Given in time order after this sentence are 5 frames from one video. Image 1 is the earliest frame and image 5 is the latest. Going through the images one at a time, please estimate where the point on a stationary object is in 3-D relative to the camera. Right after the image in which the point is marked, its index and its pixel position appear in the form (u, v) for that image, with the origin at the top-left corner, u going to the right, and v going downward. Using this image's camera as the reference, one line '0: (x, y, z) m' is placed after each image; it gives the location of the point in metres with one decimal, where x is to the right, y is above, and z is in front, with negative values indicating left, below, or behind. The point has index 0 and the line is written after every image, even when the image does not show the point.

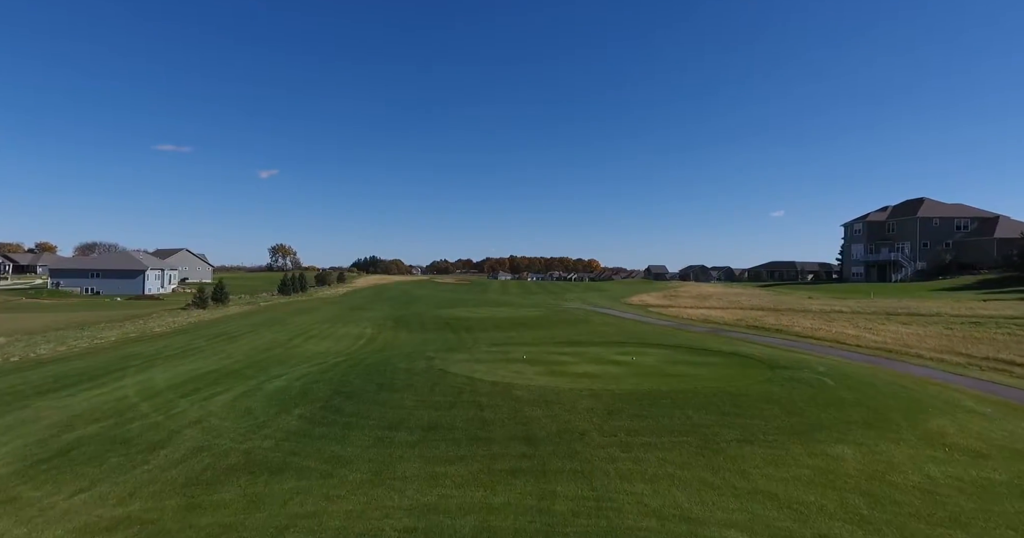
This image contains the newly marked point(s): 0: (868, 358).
0: (+10.8, -2.7, +15.5) m
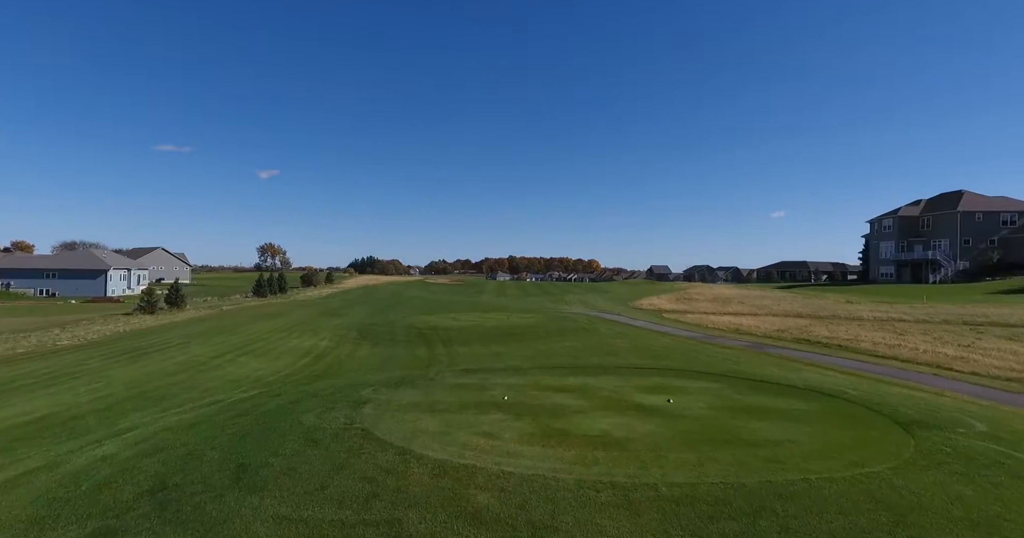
0: (+10.3, -2.6, +10.6) m
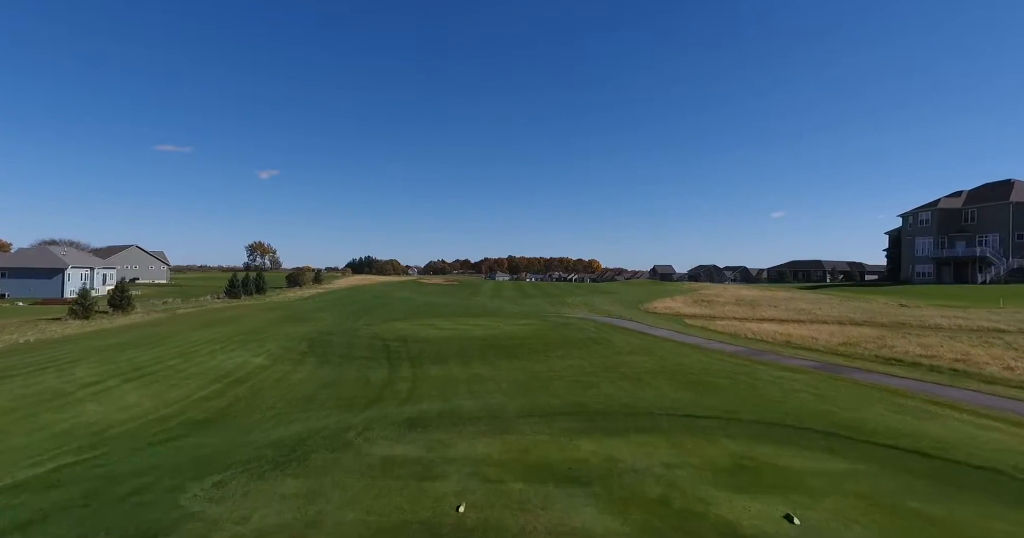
0: (+10.0, -2.5, +5.7) m
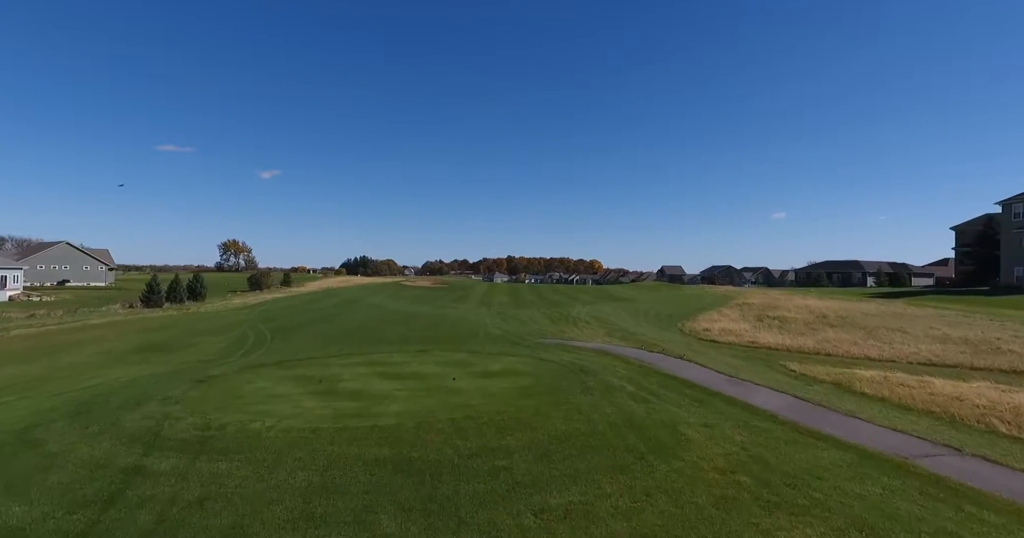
0: (+9.2, -2.6, -5.2) m
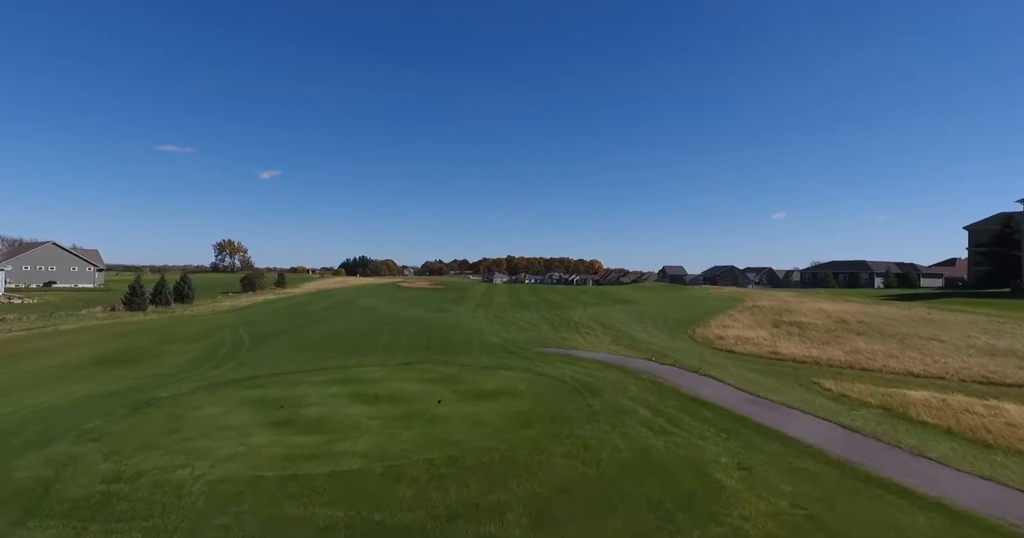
0: (+9.1, -2.7, -7.0) m
